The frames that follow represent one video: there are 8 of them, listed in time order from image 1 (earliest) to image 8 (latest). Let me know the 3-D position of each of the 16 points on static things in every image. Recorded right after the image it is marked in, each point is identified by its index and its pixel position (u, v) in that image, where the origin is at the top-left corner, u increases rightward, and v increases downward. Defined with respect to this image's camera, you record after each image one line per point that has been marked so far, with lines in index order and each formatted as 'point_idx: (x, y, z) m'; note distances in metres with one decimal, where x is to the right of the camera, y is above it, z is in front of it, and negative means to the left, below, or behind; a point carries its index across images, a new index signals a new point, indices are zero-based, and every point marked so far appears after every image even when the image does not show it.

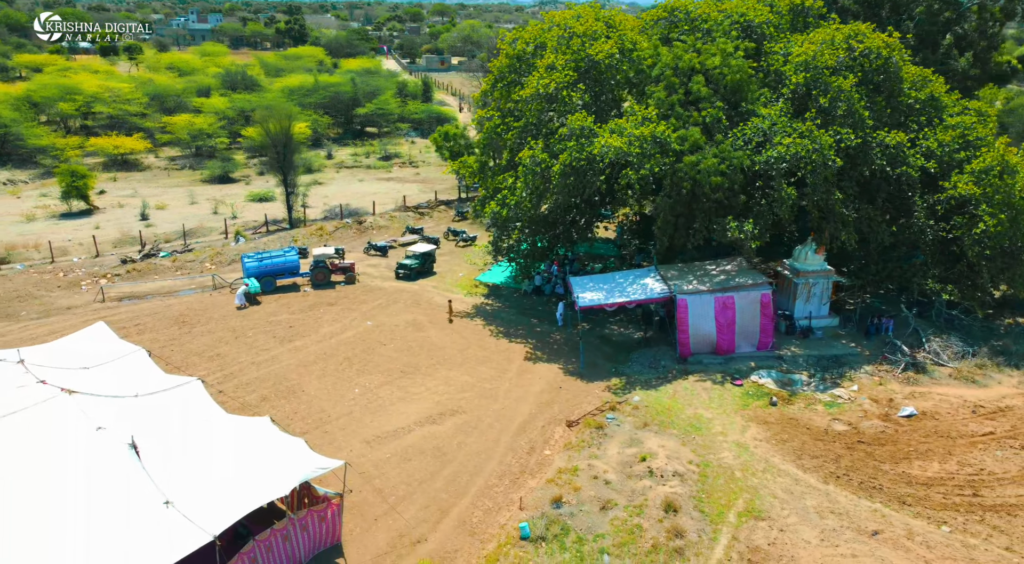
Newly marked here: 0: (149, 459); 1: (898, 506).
0: (-6.3, -3.2, +14.2) m
1: (+7.8, -4.5, +16.3) m
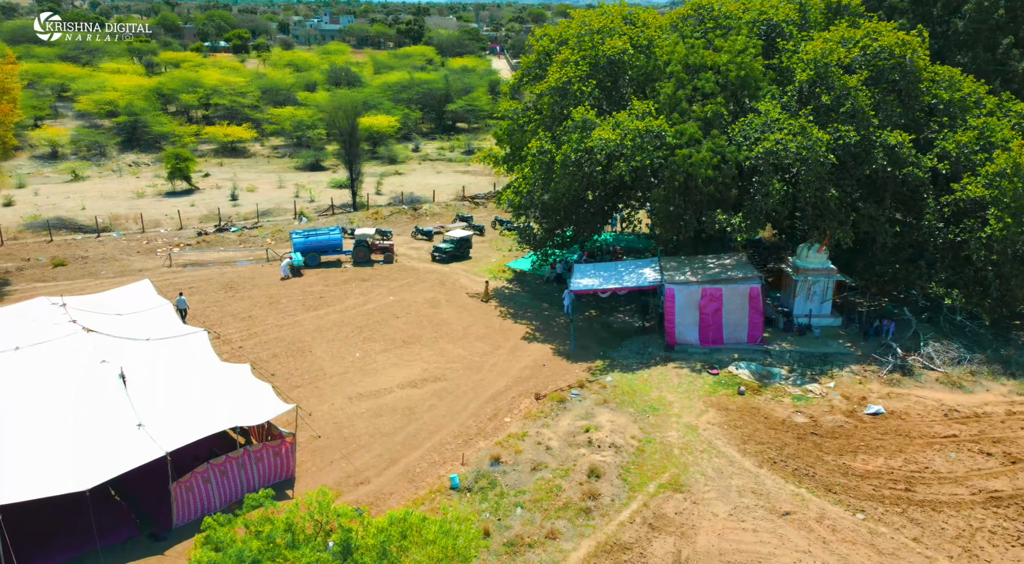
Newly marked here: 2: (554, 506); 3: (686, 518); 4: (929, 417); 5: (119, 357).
0: (-7.8, -2.3, +16.7) m
1: (+6.4, -4.4, +16.7) m
2: (+0.8, -4.5, +16.0) m
3: (+3.4, -4.6, +15.7) m
4: (+10.2, -3.3, +19.6) m
5: (-8.6, -1.7, +17.8) m
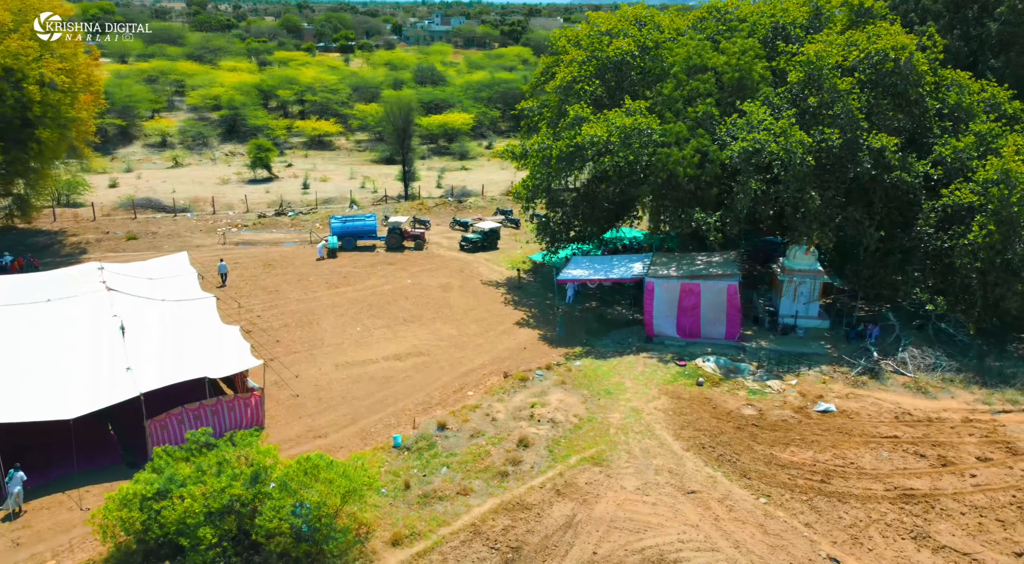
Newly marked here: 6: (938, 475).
0: (-9.1, -1.5, +19.4) m
1: (+4.8, -4.2, +17.4) m
2: (-0.8, -4.0, +17.5) m
3: (+1.7, -4.3, +16.8) m
4: (+9.0, -3.4, +19.8) m
5: (-9.7, -0.8, +20.6) m
6: (+9.1, -4.2, +17.4) m
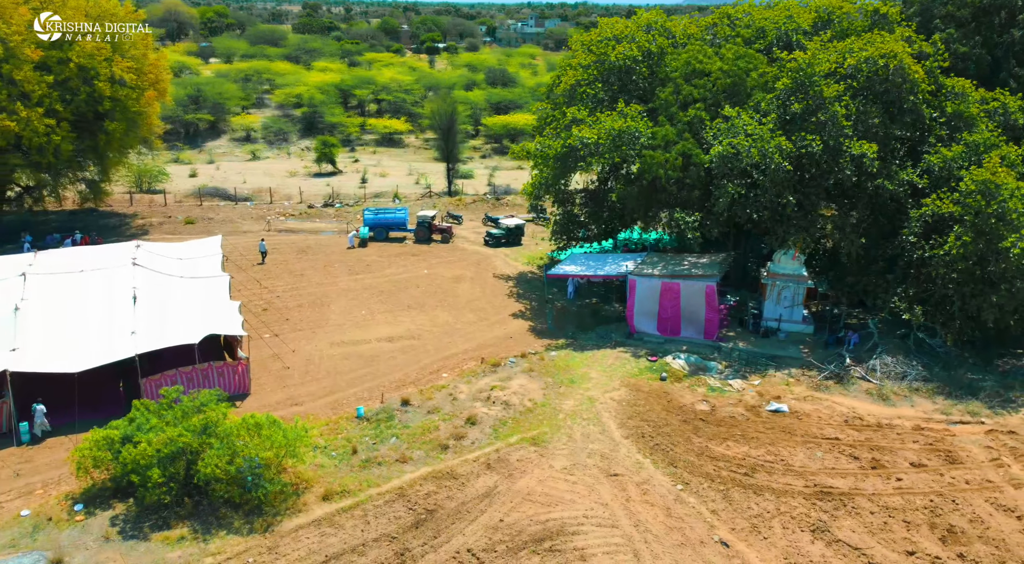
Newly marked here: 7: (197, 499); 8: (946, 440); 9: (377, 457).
0: (-10.0, -0.8, +21.9) m
1: (+3.4, -4.1, +18.2) m
2: (-2.1, -3.7, +19.0) m
3: (+0.2, -4.1, +18.0) m
4: (+7.9, -3.5, +20.1) m
5: (-10.5, -0.1, +23.2) m
6: (+7.7, -4.3, +17.7) m
7: (-6.4, -4.4, +16.4) m
8: (+10.2, -3.7, +19.0) m
9: (-3.1, -4.0, +18.2) m
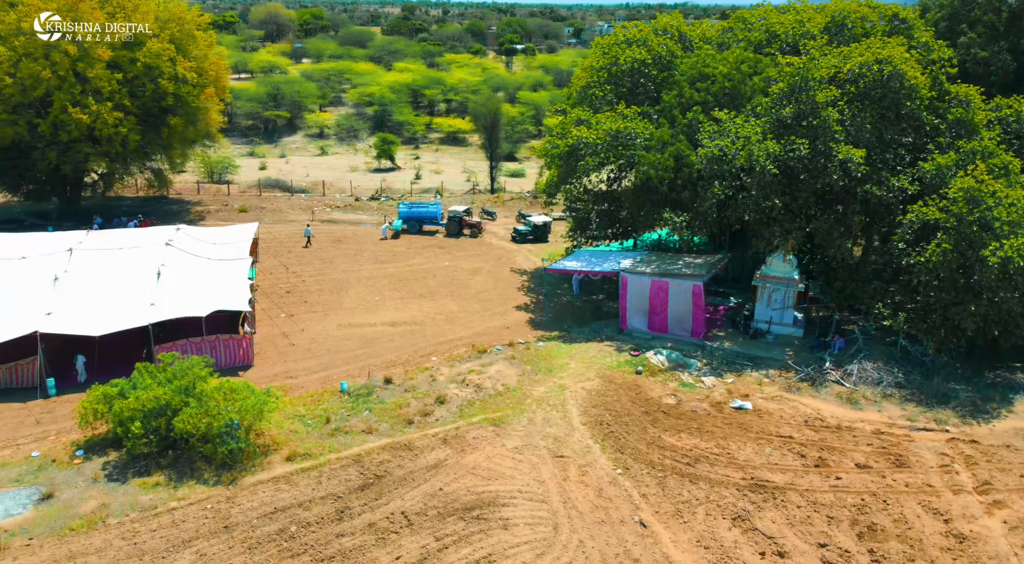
0: (-10.5, -0.2, +24.3) m
1: (+2.3, -4.0, +19.0) m
2: (-3.1, -3.4, +20.5) m
3: (-0.8, -3.8, +19.2) m
4: (+7.0, -3.5, +20.4) m
5: (-10.8, +0.5, +25.6) m
6: (+6.5, -4.3, +18.0) m
7: (-7.7, -3.9, +18.3) m
8: (+9.2, -3.9, +19.1) m
9: (-4.1, -3.6, +19.8) m
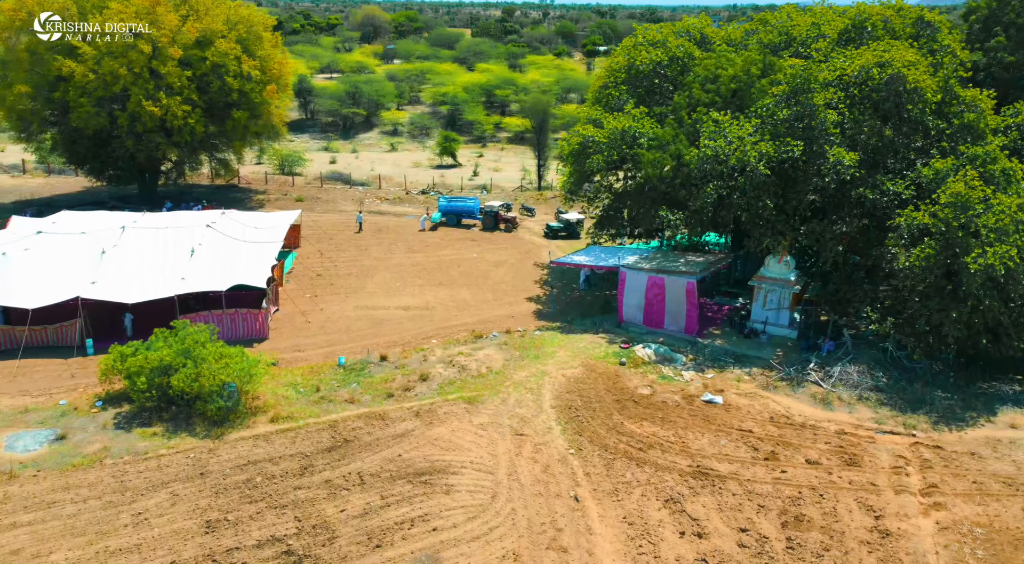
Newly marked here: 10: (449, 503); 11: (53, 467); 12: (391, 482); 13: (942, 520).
0: (-10.5, +0.6, +26.7) m
1: (+1.5, -3.7, +20.0) m
2: (-3.7, -2.9, +22.1) m
3: (-1.7, -3.4, +20.6) m
4: (+6.3, -3.5, +20.8) m
5: (-10.6, +1.3, +28.0) m
6: (+5.5, -4.2, +18.5) m
7: (-8.5, -3.2, +20.5) m
8: (+8.3, -3.9, +19.2) m
9: (-4.8, -3.0, +21.5) m
10: (-1.3, -4.7, +16.9) m
11: (-10.4, -4.2, +18.3) m
12: (-2.7, -4.4, +17.7) m
13: (+8.8, -4.9, +16.4) m
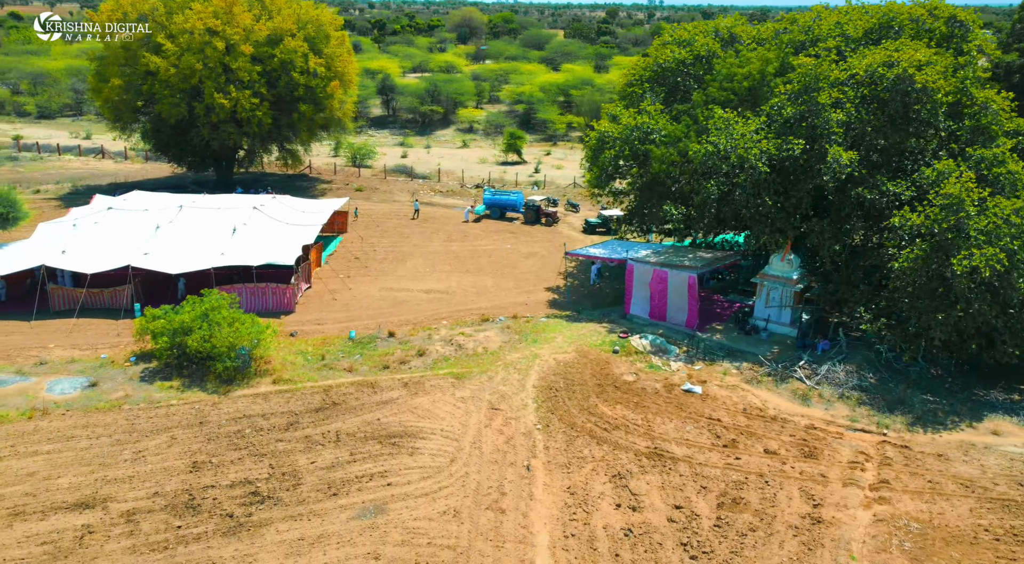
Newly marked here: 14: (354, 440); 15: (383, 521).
0: (-9.9, +1.5, +29.1) m
1: (+0.8, -3.3, +21.0) m
2: (-4.0, -2.3, +23.7) m
3: (-2.2, -2.9, +22.0) m
4: (+5.7, -3.3, +21.2) m
5: (-9.9, +2.2, +30.5) m
6: (+4.6, -4.0, +19.0) m
7: (-9.0, -2.4, +22.7) m
8: (+7.5, -3.8, +19.4) m
9: (-5.2, -2.4, +23.2) m
10: (-2.3, -4.1, +18.3) m
11: (-11.2, -3.3, +20.8) m
12: (-3.6, -3.8, +19.2) m
13: (+7.6, -4.8, +16.6) m
14: (-3.8, -3.8, +19.3) m
15: (-2.6, -4.8, +16.3) m
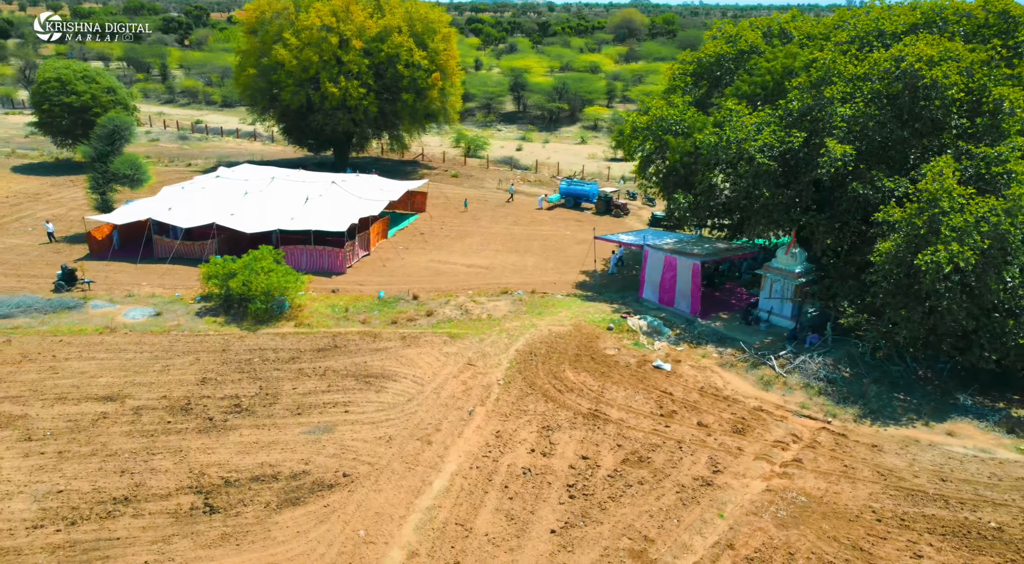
0: (-8.4, +3.0, +33.1) m
1: (+0.1, -2.5, +22.9) m
2: (-4.0, -1.1, +26.6) m
3: (-2.6, -1.9, +24.5) m
4: (+4.9, -2.8, +22.1) m
5: (-8.0, +3.7, +34.4) m
6: (+3.3, -3.4, +20.2) m
7: (-9.1, -0.9, +26.7) m
8: (+6.2, -3.4, +20.0) m
9: (-5.2, -1.1, +26.4) m
10: (-3.6, -3.0, +21.0) m
11: (-11.7, -1.5, +25.2) m
12: (-4.6, -2.6, +22.1) m
13: (+5.7, -4.4, +17.2) m
14: (-4.8, -2.6, +22.2) m
15: (-4.4, -3.7, +19.0) m
